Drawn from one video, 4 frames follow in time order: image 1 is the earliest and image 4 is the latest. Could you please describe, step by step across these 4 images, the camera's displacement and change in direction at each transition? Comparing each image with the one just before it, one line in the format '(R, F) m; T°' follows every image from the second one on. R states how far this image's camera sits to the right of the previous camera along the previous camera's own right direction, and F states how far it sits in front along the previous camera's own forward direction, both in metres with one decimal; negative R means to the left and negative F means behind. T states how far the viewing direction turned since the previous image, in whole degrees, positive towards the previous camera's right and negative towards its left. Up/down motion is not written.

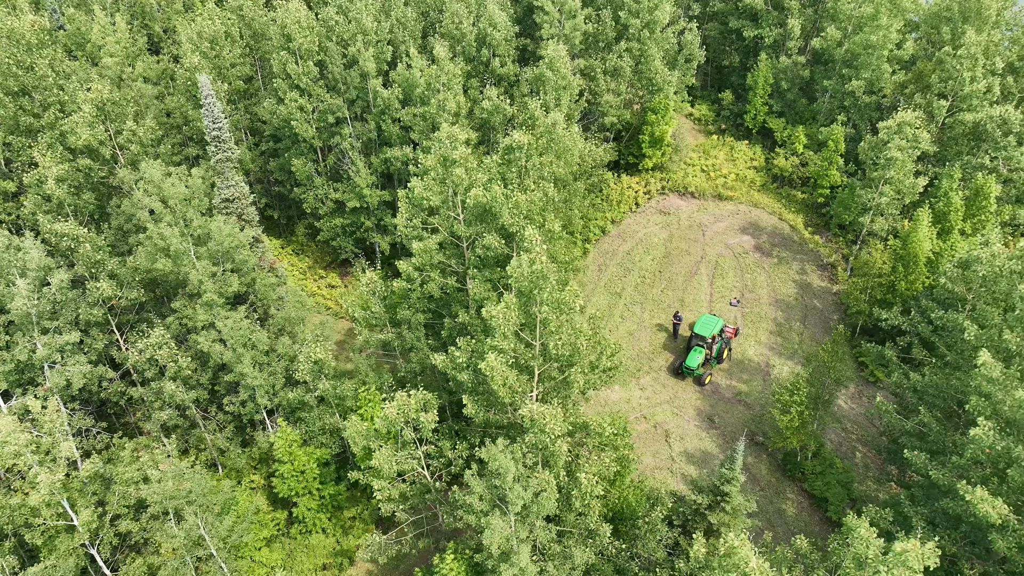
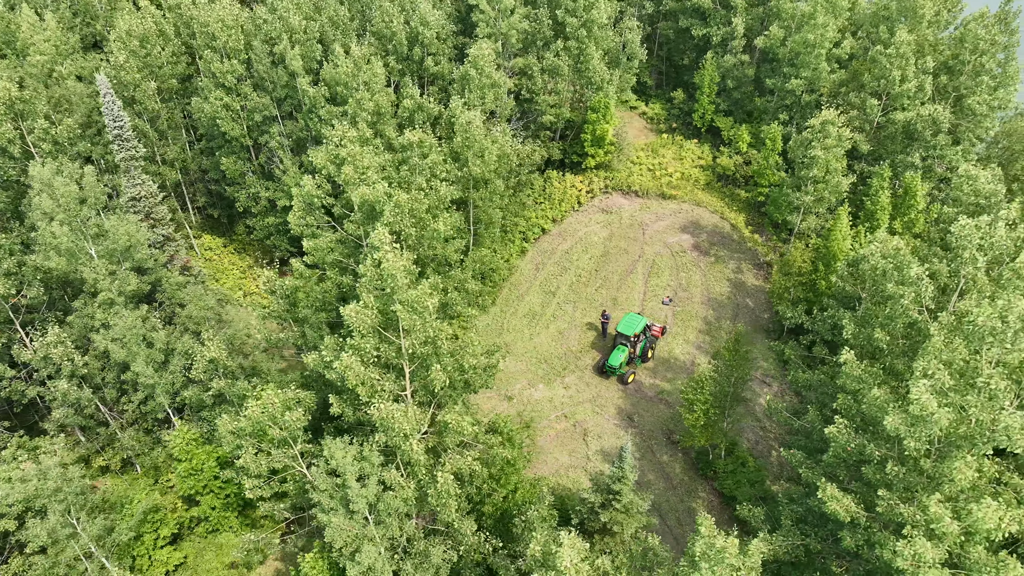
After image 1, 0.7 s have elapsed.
(+3.6, 0.0) m; 0°
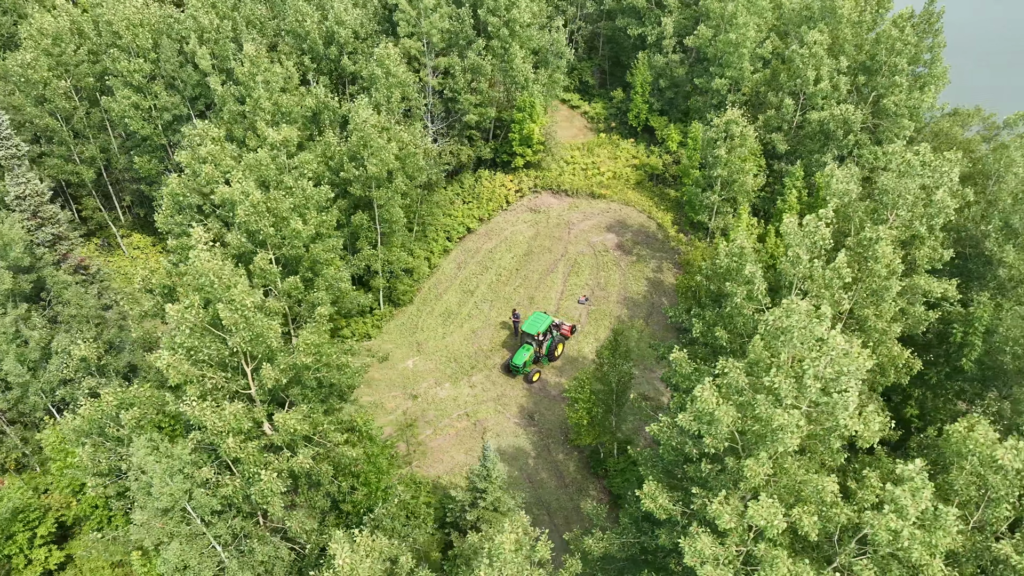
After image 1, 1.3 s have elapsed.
(+4.4, -0.1) m; 0°
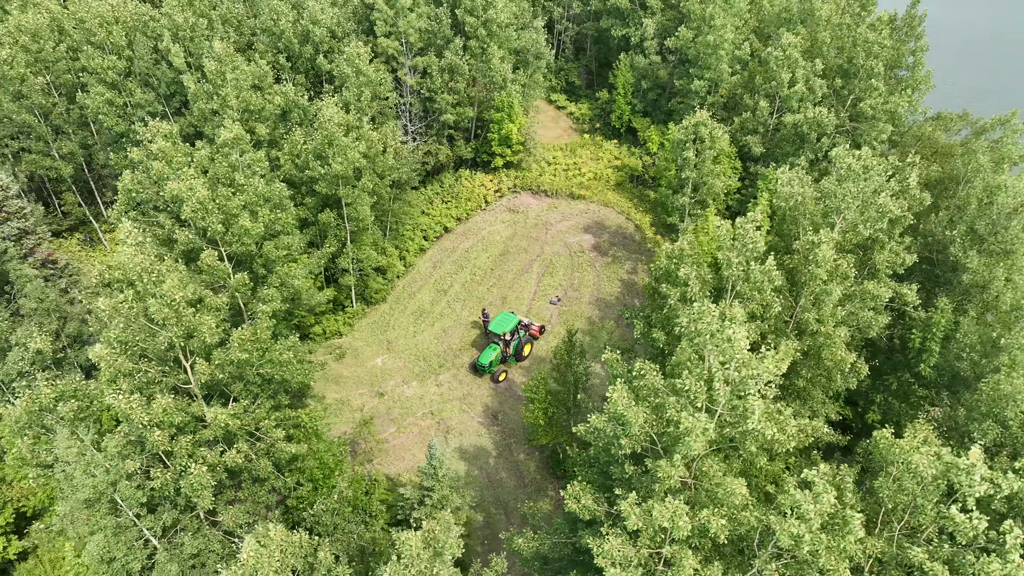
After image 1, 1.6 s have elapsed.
(+2.0, 0.0) m; -1°
